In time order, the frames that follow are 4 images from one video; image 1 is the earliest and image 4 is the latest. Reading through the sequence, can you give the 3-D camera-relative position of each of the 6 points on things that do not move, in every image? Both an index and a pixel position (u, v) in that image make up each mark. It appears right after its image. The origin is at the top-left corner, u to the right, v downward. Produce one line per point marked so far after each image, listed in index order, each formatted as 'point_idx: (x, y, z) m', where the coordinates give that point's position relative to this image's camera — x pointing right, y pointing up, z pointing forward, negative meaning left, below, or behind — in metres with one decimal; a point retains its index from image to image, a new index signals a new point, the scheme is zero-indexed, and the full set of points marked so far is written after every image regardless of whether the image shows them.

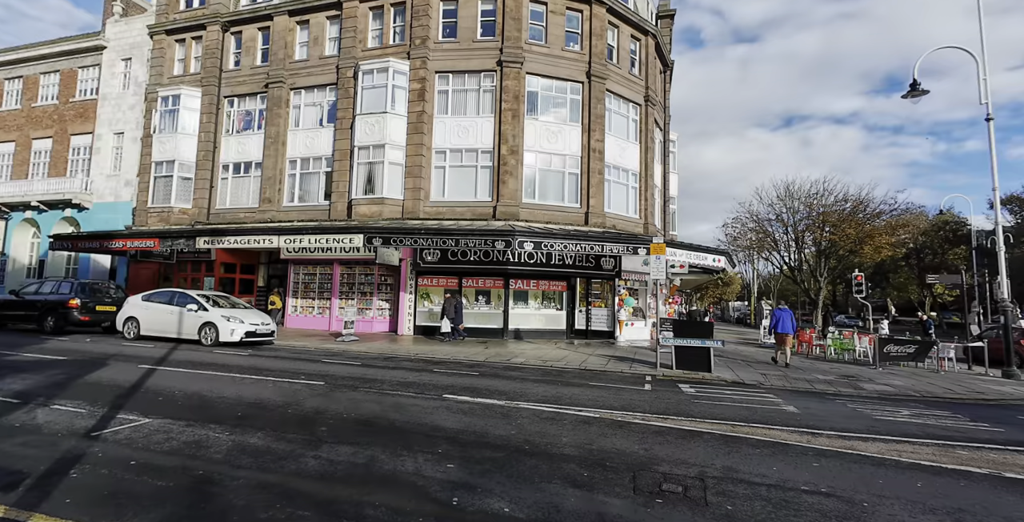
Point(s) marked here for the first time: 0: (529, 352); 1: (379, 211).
0: (+0.5, -2.8, +15.4) m
1: (-5.2, +2.0, +19.7) m
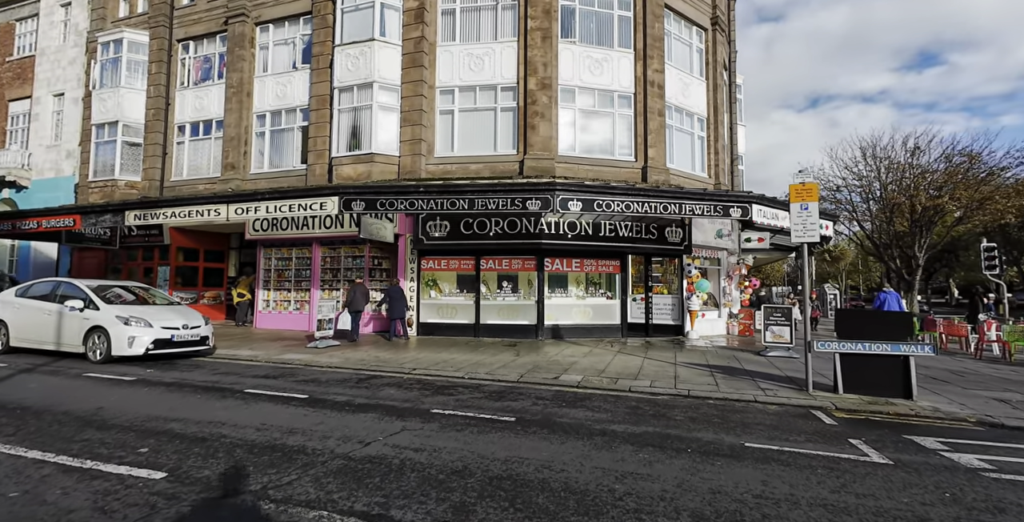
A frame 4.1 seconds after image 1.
0: (+1.5, -2.1, +10.3) m
1: (-4.3, +2.7, +14.8) m
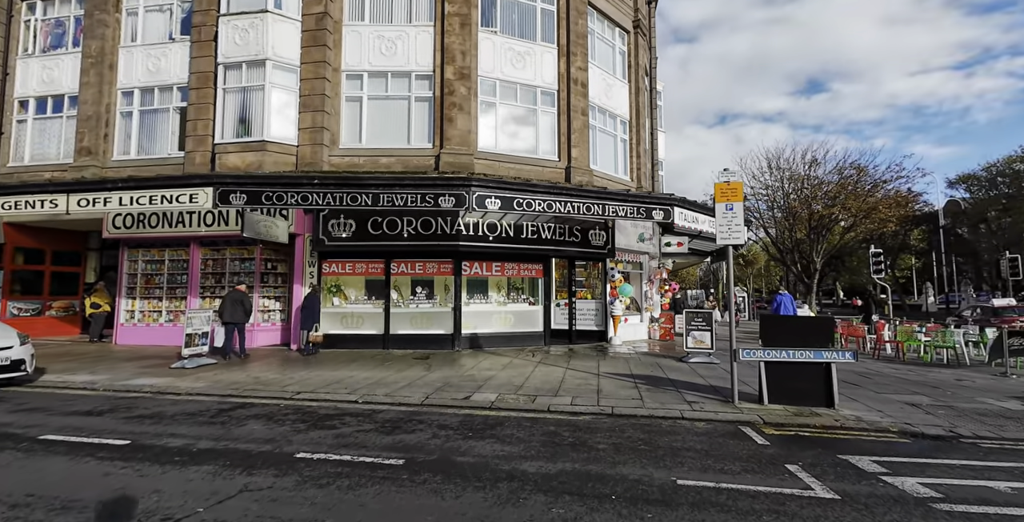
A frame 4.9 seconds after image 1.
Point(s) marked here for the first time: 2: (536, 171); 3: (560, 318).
0: (-0.2, -2.2, +9.4) m
1: (-6.5, +2.6, +13.0) m
2: (+0.7, +2.5, +14.2) m
3: (+1.4, -1.6, +14.4) m
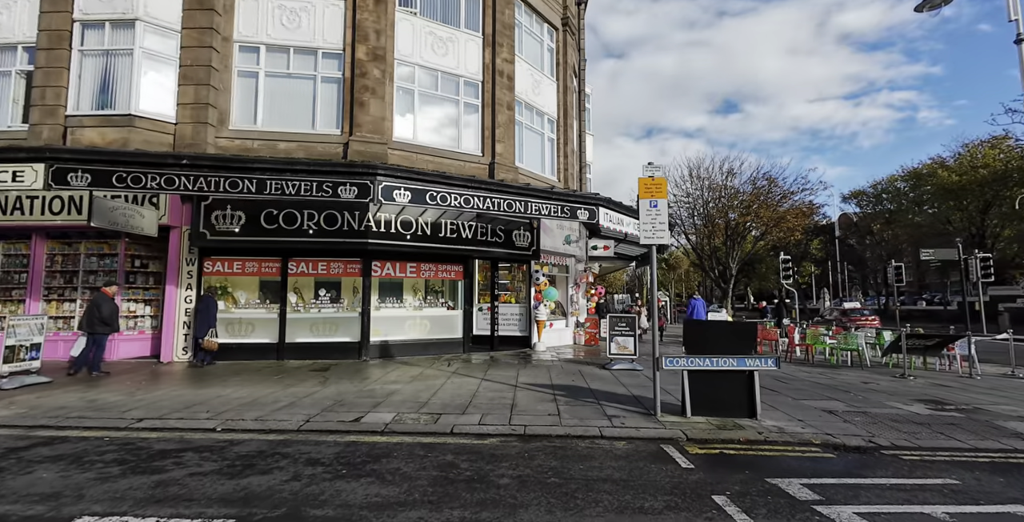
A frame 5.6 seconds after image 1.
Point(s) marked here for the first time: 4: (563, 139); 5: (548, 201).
0: (-1.8, -2.1, +8.3) m
1: (-8.4, +2.7, +11.1) m
2: (-1.5, +2.5, +13.2) m
3: (-0.8, -1.6, +13.5) m
4: (+1.7, +4.2, +17.1) m
5: (+0.8, +1.4, +11.9) m
